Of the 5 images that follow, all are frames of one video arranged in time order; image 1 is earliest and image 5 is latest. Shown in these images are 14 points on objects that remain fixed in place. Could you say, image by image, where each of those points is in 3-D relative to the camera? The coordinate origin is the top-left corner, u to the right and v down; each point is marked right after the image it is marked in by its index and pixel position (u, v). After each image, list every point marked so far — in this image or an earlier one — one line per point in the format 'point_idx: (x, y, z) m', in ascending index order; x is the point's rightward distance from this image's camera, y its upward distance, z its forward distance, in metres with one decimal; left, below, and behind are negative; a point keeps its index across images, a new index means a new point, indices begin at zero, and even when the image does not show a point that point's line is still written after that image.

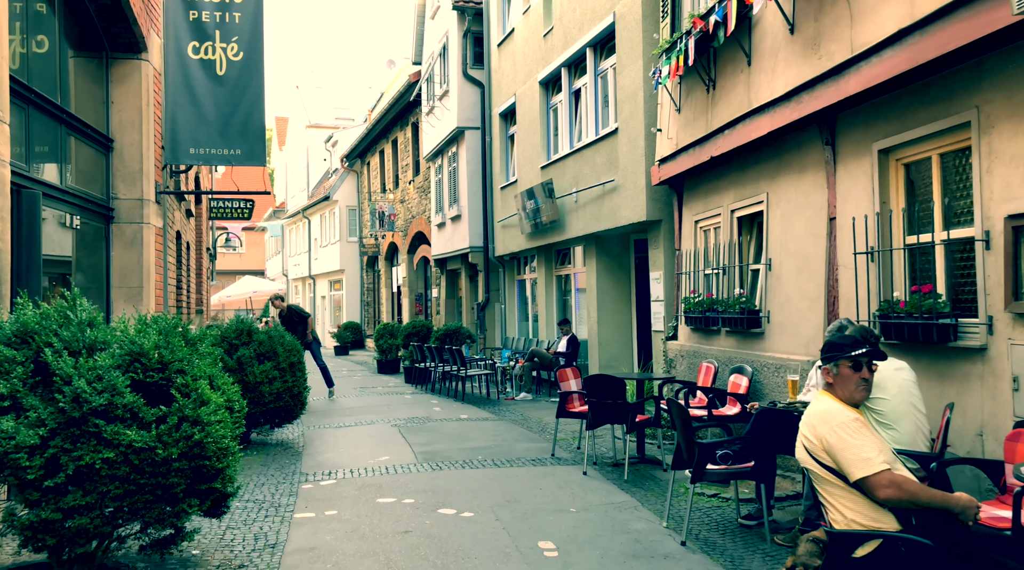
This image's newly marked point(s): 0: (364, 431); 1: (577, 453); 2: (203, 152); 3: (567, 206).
0: (-1.9, -1.8, +11.2) m
1: (+0.6, -1.7, +8.8) m
2: (-3.5, +1.5, +10.1) m
3: (+0.9, +1.3, +14.7) m
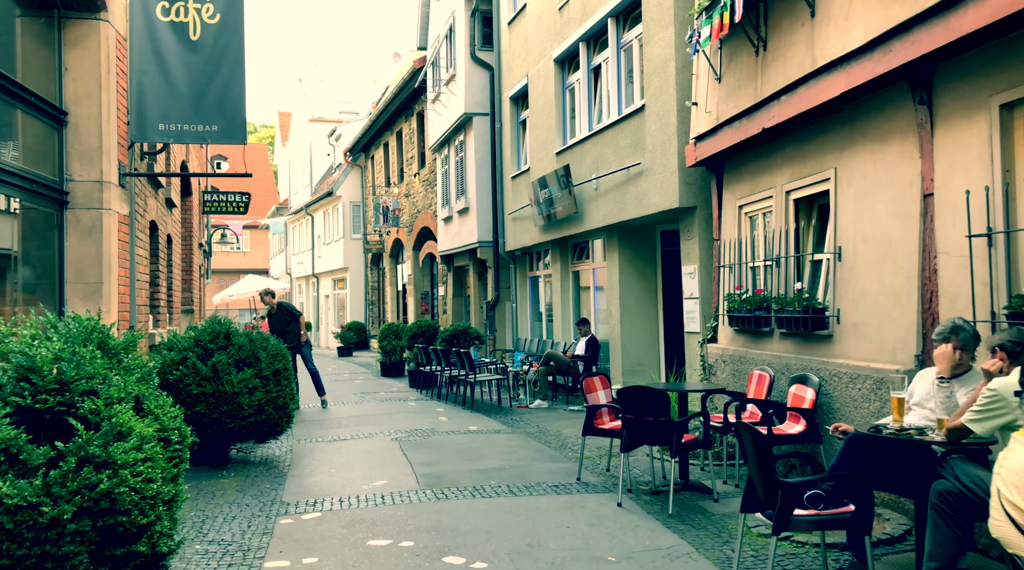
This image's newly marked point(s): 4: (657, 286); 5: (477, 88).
0: (-1.7, -1.8, +9.9) m
1: (+0.8, -1.6, +7.5) m
2: (-3.3, +1.5, +8.8) m
3: (+1.1, +1.4, +13.4) m
4: (+2.1, 0.0, +12.8) m
5: (-0.7, +4.0, +18.2) m
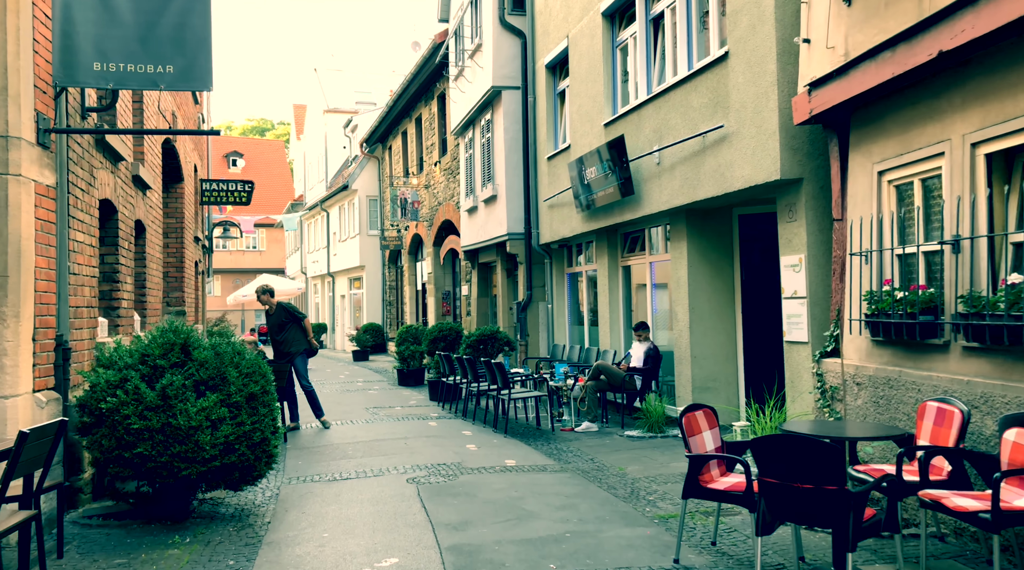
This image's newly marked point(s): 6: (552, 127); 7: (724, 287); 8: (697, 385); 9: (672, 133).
0: (-1.2, -1.7, +7.6) m
1: (+1.2, -1.6, +5.2) m
2: (-2.9, +1.6, +6.5) m
3: (+1.6, +1.4, +11.0) m
4: (+2.6, 0.0, +10.4) m
5: (-0.1, +4.0, +15.9) m
6: (+0.7, +2.6, +14.9) m
7: (+2.4, 0.0, +10.3) m
8: (+2.1, -1.1, +10.2) m
9: (+1.8, +1.7, +10.1) m
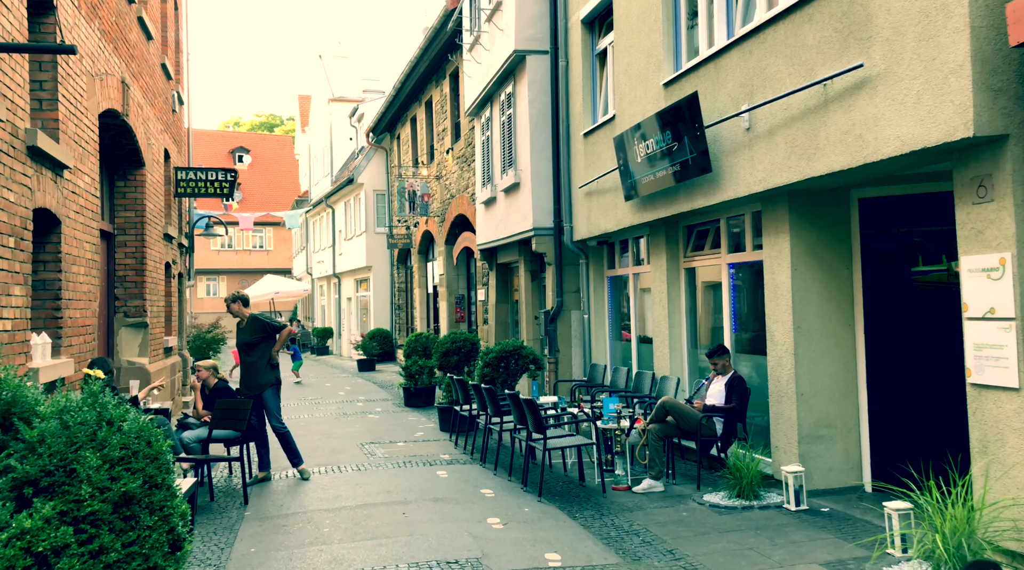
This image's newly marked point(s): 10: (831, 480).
0: (-1.0, -1.8, +4.9) m
1: (+1.4, -1.7, +2.4) m
2: (-2.7, +1.5, +3.8) m
3: (+1.9, +1.3, +8.2) m
4: (+2.9, -0.1, +7.6) m
5: (+0.3, +4.0, +13.1) m
6: (+1.1, +2.5, +12.2) m
7: (+2.7, -0.1, +7.5) m
8: (+2.4, -1.2, +7.3) m
9: (+2.1, +1.6, +7.3) m
10: (+2.7, -1.6, +7.5) m
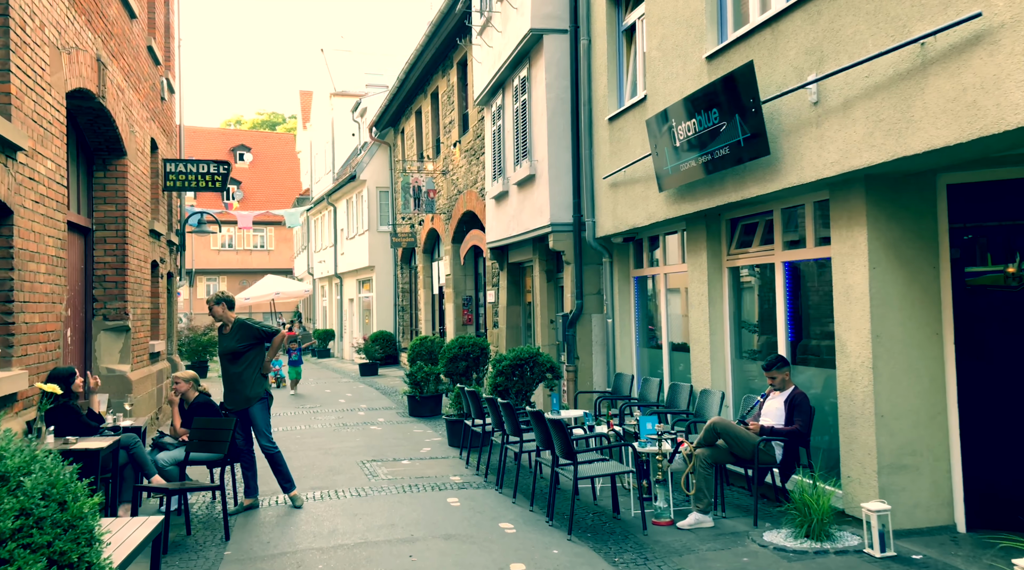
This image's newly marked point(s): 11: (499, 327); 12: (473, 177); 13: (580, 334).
0: (-0.8, -1.8, +3.7) m
1: (+1.6, -1.7, +1.2) m
2: (-2.5, +1.5, +2.7) m
3: (+2.1, +1.3, +7.0) m
4: (+3.1, -0.1, +6.4) m
5: (+0.5, +3.9, +12.0) m
6: (+1.3, +2.5, +11.0) m
7: (+2.9, -0.1, +6.3) m
8: (+2.6, -1.2, +6.2) m
9: (+2.3, +1.6, +6.1) m
10: (+2.9, -1.6, +6.3) m
11: (-0.2, -0.8, +16.3) m
12: (-0.8, +2.2, +18.0) m
13: (+1.0, -0.7, +12.4) m
